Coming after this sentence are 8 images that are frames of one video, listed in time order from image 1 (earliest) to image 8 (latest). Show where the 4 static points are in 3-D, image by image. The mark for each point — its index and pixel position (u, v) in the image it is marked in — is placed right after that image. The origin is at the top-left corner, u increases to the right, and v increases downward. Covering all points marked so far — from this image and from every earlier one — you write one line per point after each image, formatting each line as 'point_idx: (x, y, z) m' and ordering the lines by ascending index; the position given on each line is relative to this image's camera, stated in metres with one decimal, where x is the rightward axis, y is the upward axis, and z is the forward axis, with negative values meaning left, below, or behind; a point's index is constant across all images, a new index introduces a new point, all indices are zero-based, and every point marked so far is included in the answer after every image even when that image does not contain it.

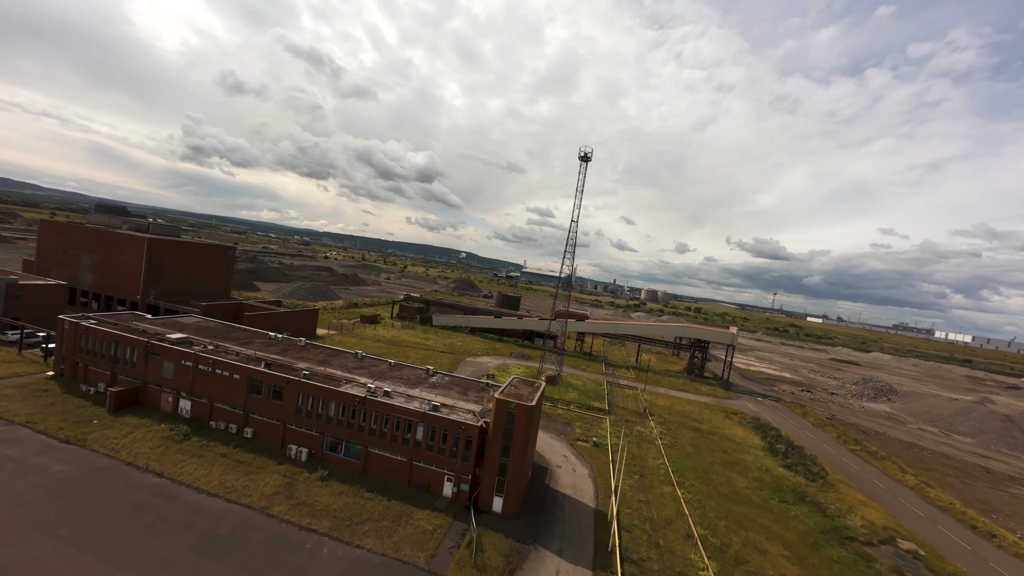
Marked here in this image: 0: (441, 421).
0: (-3.9, -7.3, +19.9) m
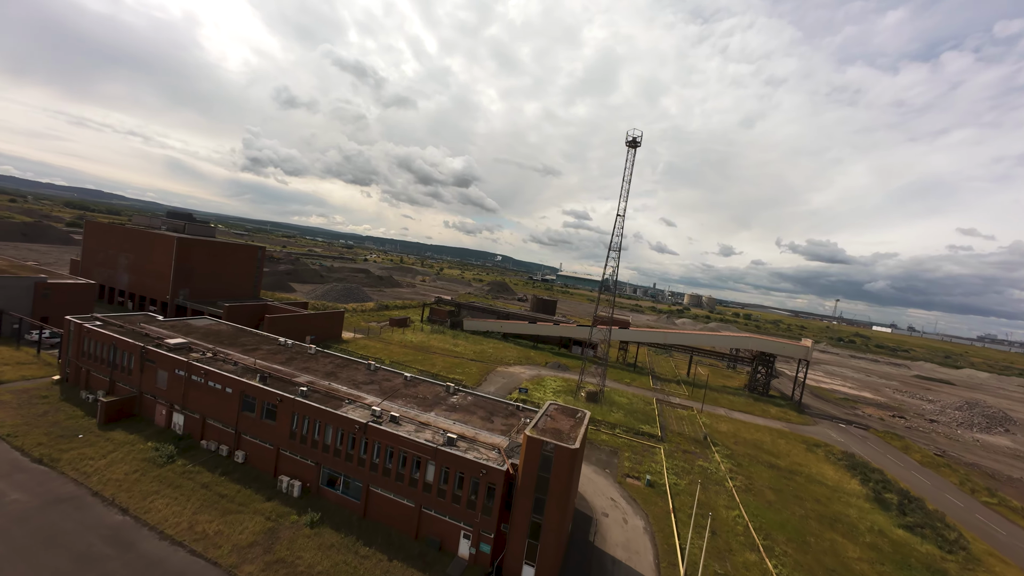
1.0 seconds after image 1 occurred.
0: (-2.4, -7.4, +15.6) m
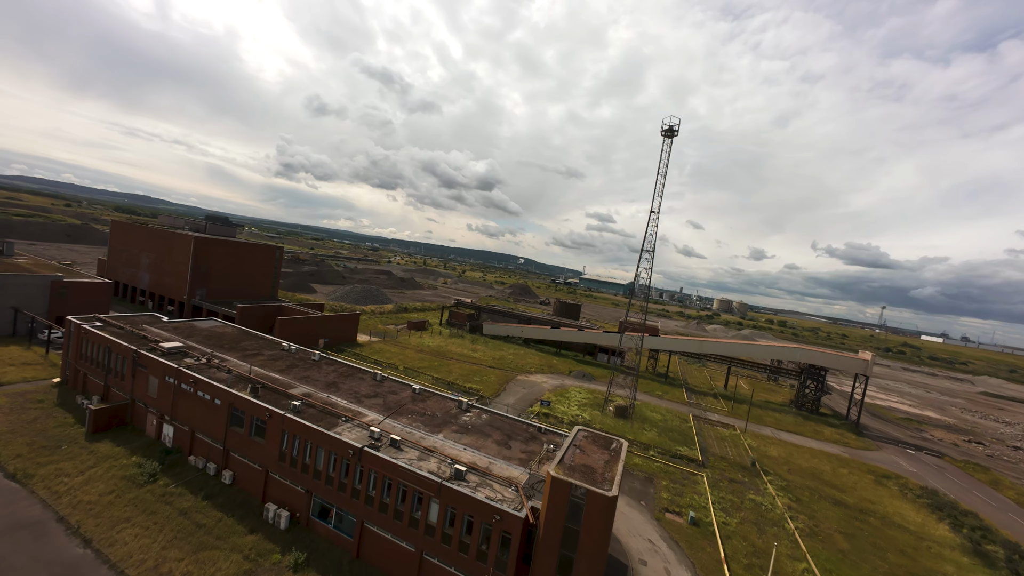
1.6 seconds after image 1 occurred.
0: (-1.7, -7.5, +12.9) m
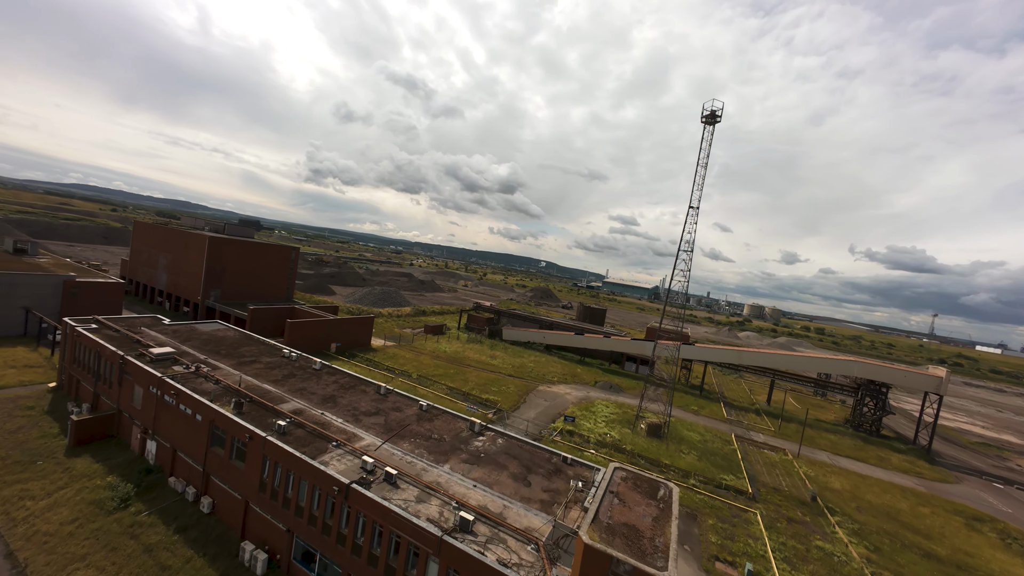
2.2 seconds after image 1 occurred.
0: (-1.1, -7.6, +10.0) m
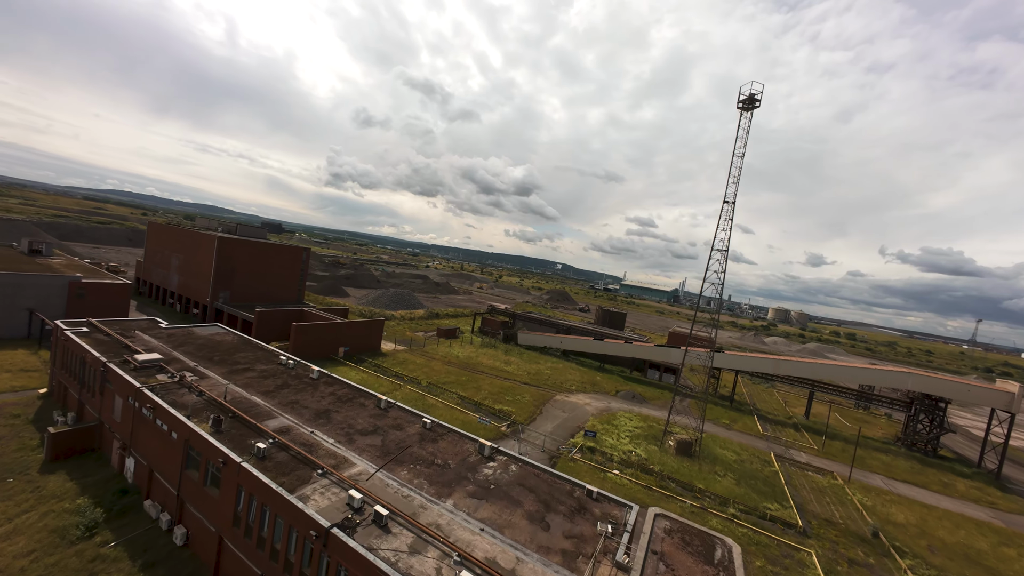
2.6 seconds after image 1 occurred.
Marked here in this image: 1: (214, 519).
0: (-0.8, -7.6, +7.7) m
1: (-10.3, -7.9, +12.6) m
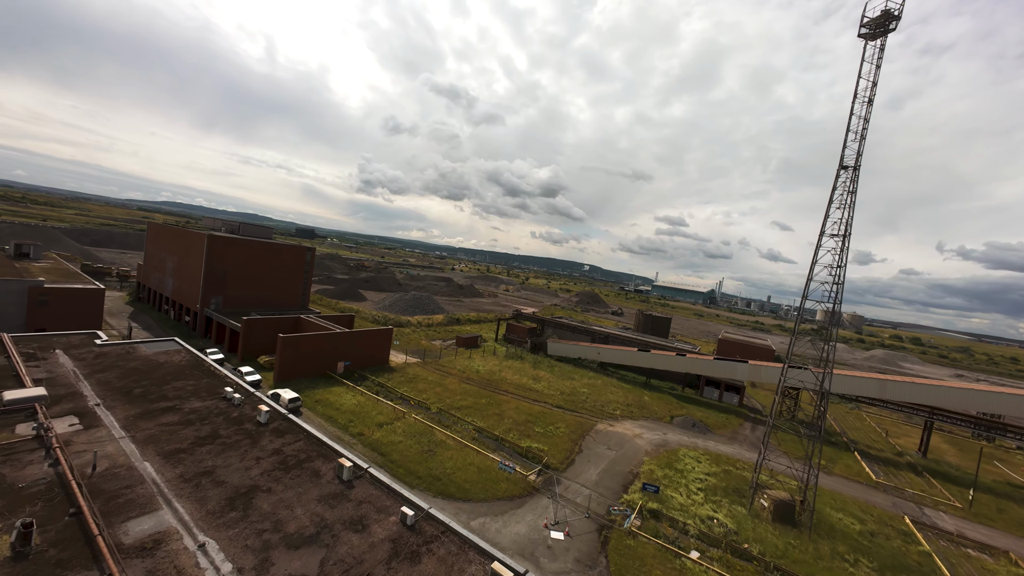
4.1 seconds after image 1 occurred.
0: (-0.5, -7.7, +1.0) m
1: (-9.6, -8.1, +6.5) m
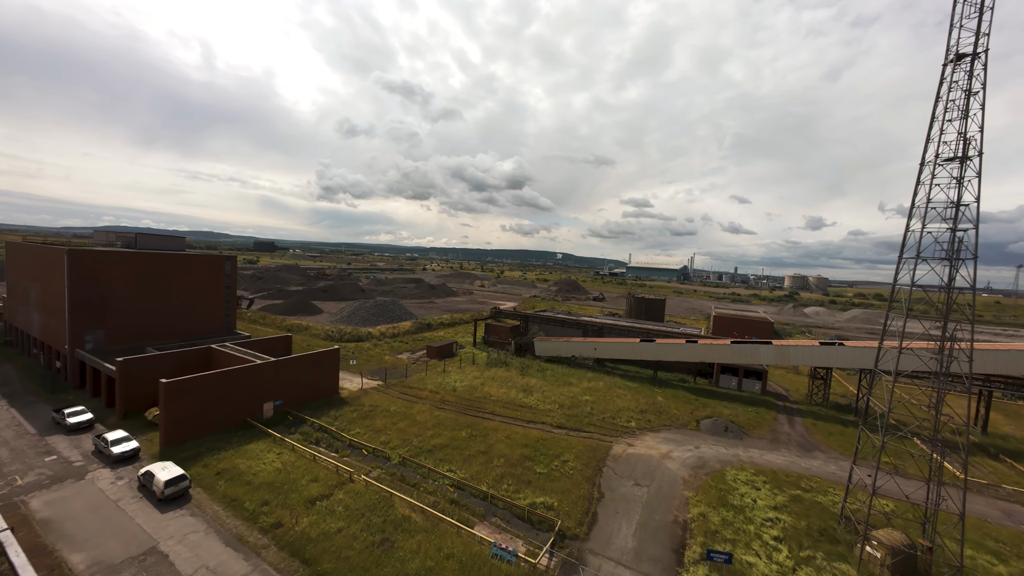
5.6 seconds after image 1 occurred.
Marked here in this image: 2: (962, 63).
0: (+0.6, -7.7, -6.1) m
1: (-8.7, -8.9, -1.1) m
2: (+16.3, +8.1, +13.3) m
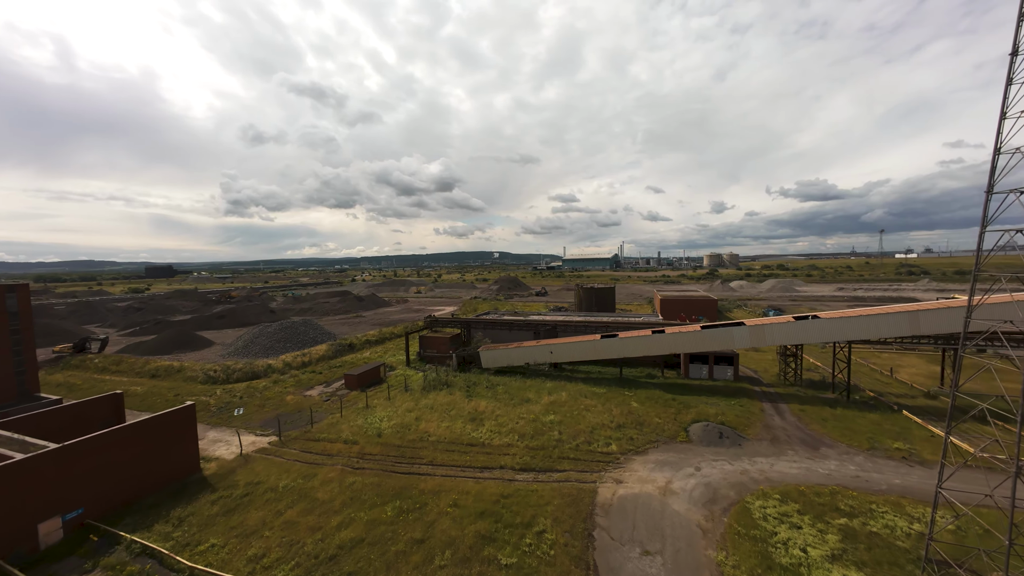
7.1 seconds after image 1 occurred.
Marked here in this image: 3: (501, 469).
0: (+2.9, -7.5, -12.5) m
1: (-6.9, -9.6, -9.1) m
2: (+13.6, +9.6, +9.1) m
3: (-0.4, -9.2, +18.7) m
